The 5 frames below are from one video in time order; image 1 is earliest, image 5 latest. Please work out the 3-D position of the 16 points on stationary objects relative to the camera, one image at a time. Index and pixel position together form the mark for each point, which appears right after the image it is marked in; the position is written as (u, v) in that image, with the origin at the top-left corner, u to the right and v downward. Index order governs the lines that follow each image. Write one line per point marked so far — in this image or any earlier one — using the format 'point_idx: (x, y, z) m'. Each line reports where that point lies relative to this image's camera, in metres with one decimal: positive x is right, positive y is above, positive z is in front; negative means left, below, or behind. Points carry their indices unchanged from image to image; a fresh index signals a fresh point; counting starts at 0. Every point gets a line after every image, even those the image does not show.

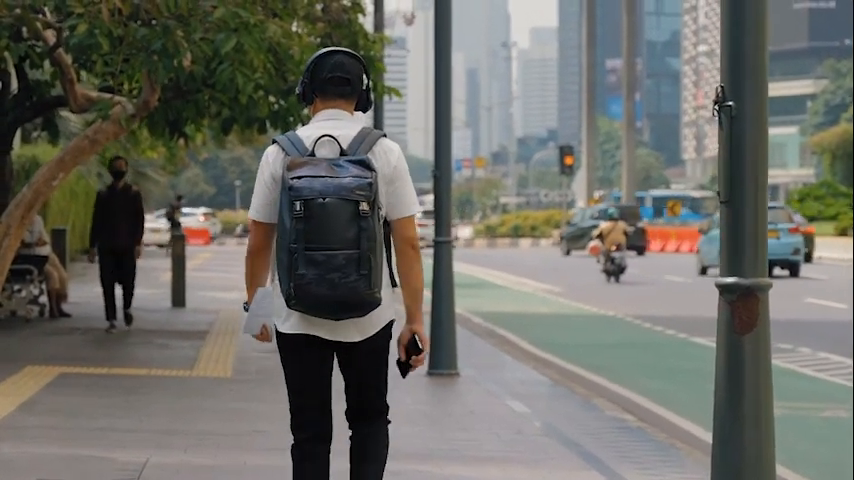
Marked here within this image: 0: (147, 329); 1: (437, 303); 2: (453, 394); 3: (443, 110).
0: (-2.9, -0.9, +15.8) m
1: (+0.1, -0.5, +12.4) m
2: (+0.2, -1.2, +11.3) m
3: (+0.1, +1.0, +12.4) m
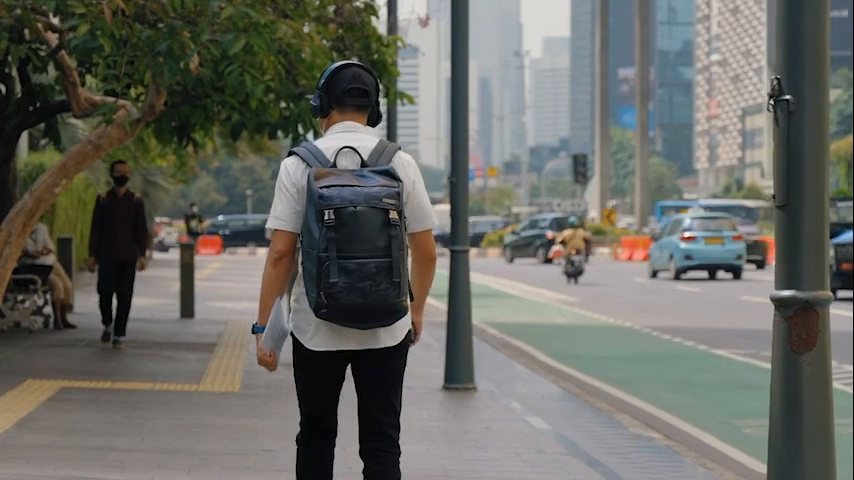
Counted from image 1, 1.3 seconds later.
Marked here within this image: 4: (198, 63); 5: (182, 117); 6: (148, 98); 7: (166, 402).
0: (-2.8, -1.0, +15.3) m
1: (+0.2, -0.6, +11.9) m
2: (+0.3, -1.2, +10.9) m
3: (+0.3, +1.0, +12.0) m
4: (-2.0, +1.5, +13.0) m
5: (-2.4, +1.2, +14.7) m
6: (-2.3, +1.2, +12.6) m
7: (-1.8, -1.1, +10.4) m
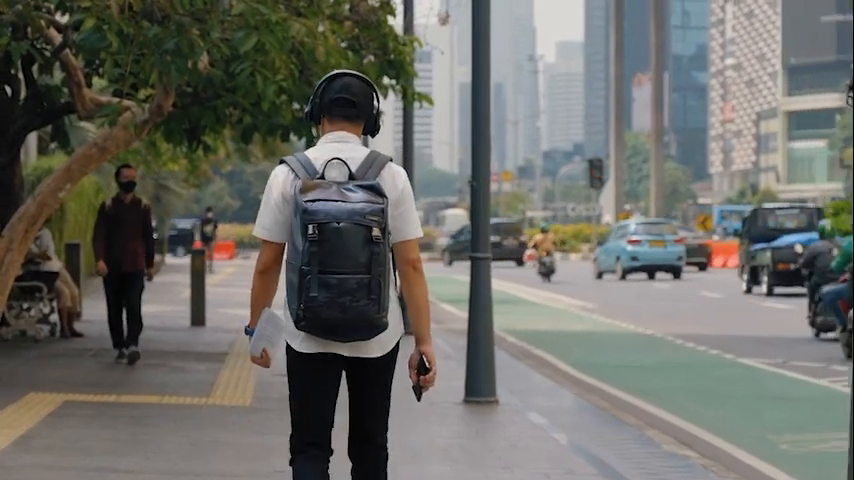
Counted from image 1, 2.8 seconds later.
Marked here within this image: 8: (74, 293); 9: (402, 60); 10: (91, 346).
0: (-2.6, -1.1, +14.8) m
1: (+0.4, -0.6, +11.4) m
2: (+0.5, -1.3, +10.3) m
3: (+0.4, +0.9, +11.5) m
4: (-1.8, +1.5, +12.5) m
5: (-2.2, +1.1, +14.2) m
6: (-2.2, +1.1, +12.1) m
7: (-1.7, -1.2, +9.9) m
8: (-3.8, -0.6, +16.3) m
9: (-0.2, +1.8, +14.8) m
10: (-3.4, -1.1, +15.1) m
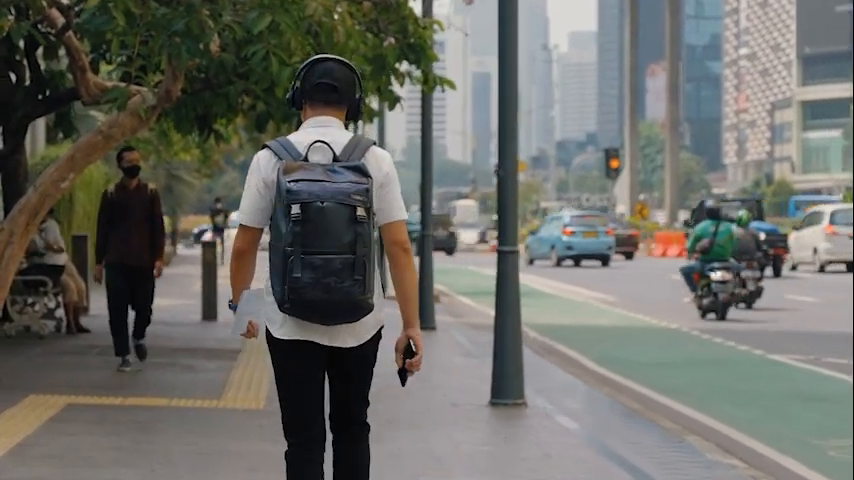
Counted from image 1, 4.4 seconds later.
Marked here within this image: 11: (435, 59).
0: (-2.4, -1.0, +14.2) m
1: (+0.5, -0.6, +10.8) m
2: (+0.6, -1.2, +9.7) m
3: (+0.6, +1.0, +10.8) m
4: (-1.6, +1.5, +11.8) m
5: (-2.0, +1.2, +13.6) m
6: (-2.0, +1.2, +11.5) m
7: (-1.5, -1.1, +9.3) m
8: (-3.6, -0.5, +15.7) m
9: (0.0, +1.8, +14.1) m
10: (-3.2, -1.0, +14.5) m
11: (+0.1, +1.7, +14.2) m
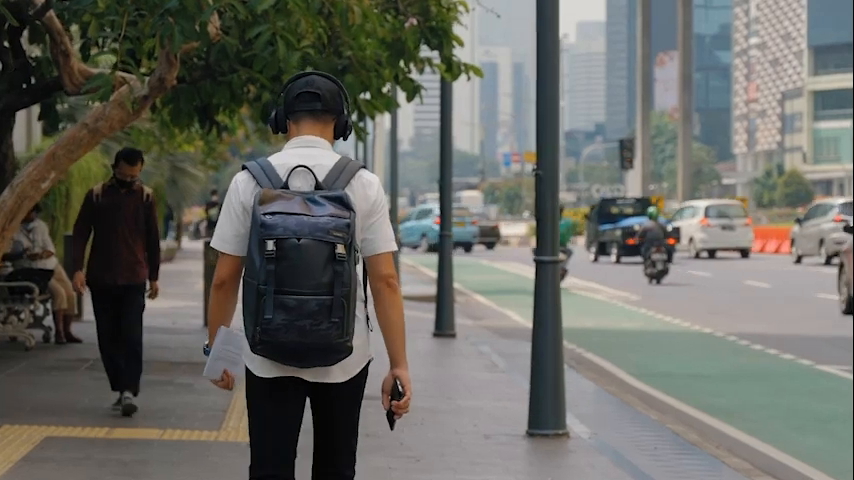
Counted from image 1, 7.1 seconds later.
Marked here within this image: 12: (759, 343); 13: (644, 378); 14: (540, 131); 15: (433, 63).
0: (-2.2, -1.0, +12.9) m
1: (+0.7, -0.6, +9.5) m
2: (+0.8, -1.3, +8.4) m
3: (+0.8, +0.9, +9.5) m
4: (-1.5, +1.5, +10.5) m
5: (-1.8, +1.2, +12.3) m
6: (-1.8, +1.1, +10.2) m
7: (-1.3, -1.2, +8.0) m
8: (-3.4, -0.5, +14.4) m
9: (+0.2, +1.8, +12.8) m
10: (-3.0, -1.0, +13.2) m
11: (+0.3, +1.7, +12.9) m
12: (+4.0, -1.3, +18.1) m
13: (+2.1, -1.4, +14.7) m
14: (+0.7, +0.7, +9.5) m
15: (+0.1, +1.5, +13.2) m
